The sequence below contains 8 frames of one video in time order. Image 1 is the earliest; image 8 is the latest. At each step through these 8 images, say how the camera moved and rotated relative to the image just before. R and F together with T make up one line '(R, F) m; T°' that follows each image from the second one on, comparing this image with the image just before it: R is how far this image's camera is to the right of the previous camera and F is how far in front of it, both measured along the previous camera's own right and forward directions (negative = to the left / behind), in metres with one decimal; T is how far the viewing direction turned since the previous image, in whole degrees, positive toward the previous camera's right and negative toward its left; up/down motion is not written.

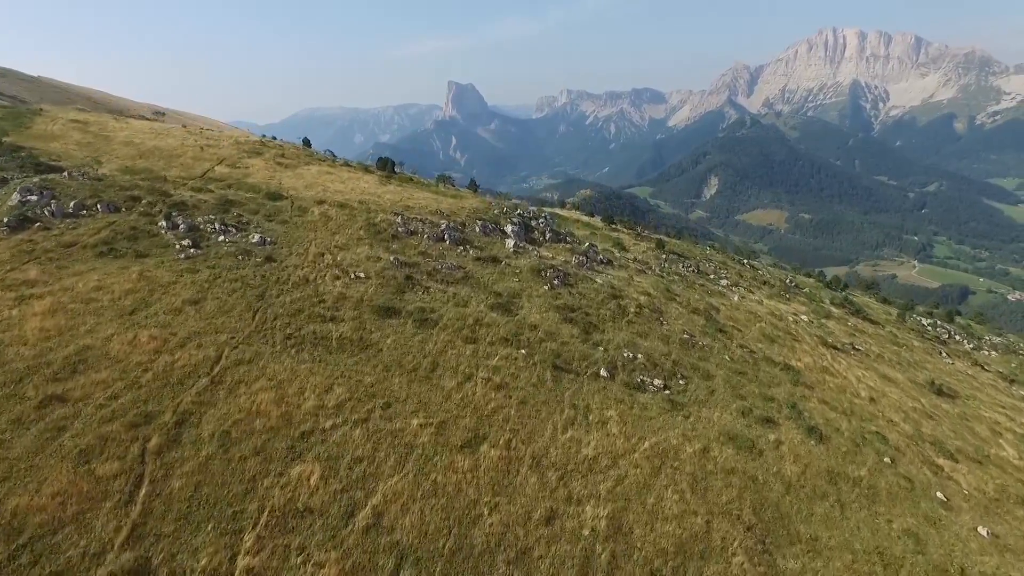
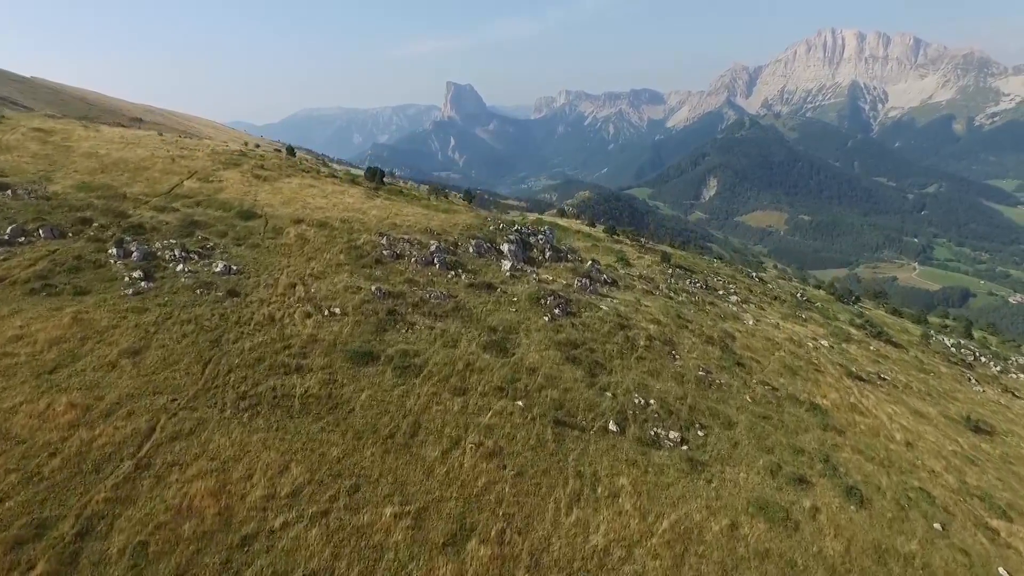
(+0.2, +4.9) m; 0°
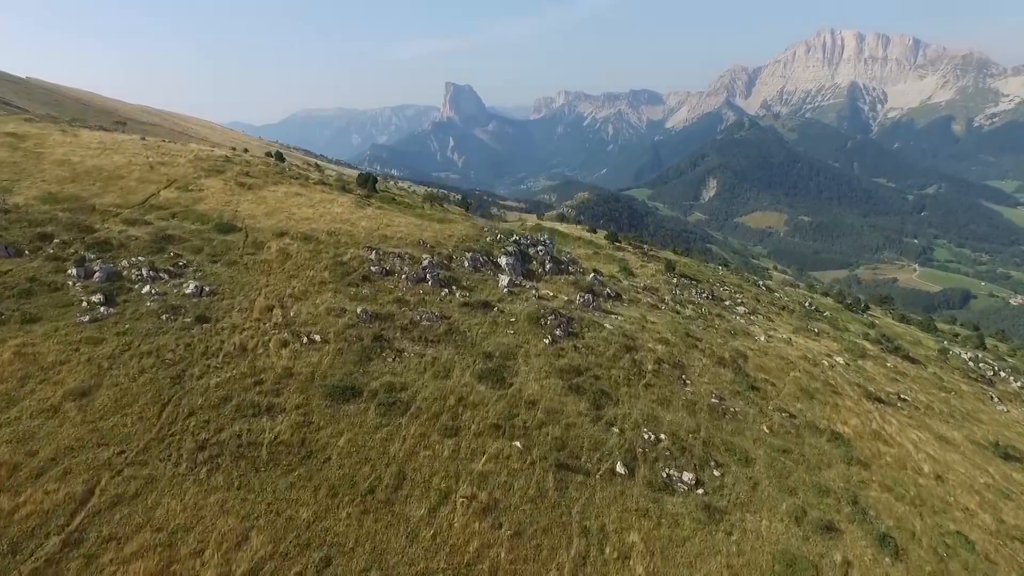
(+0.1, +3.3) m; 0°
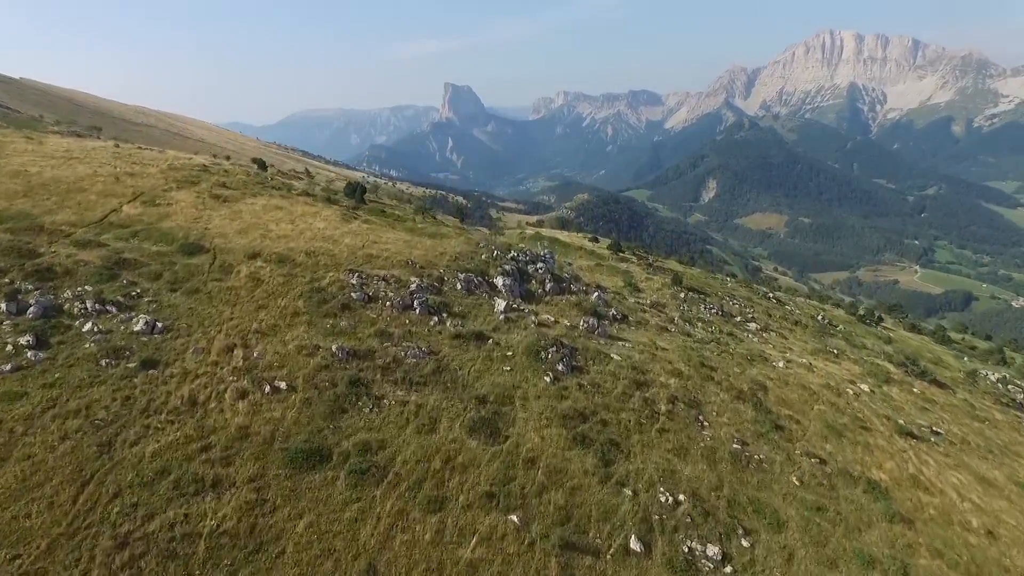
(+0.1, +4.5) m; 0°
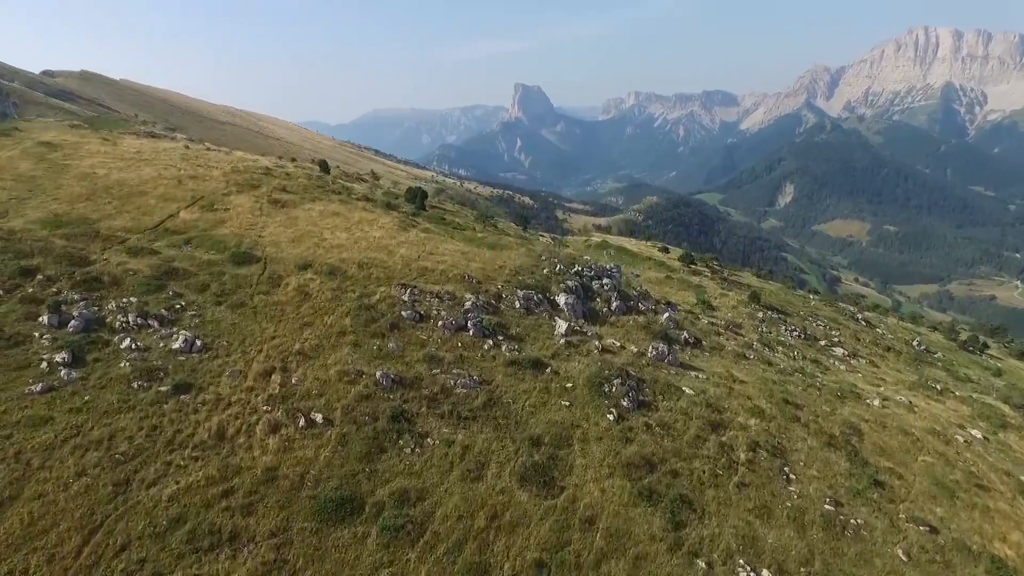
(0.0, +3.4) m; -6°
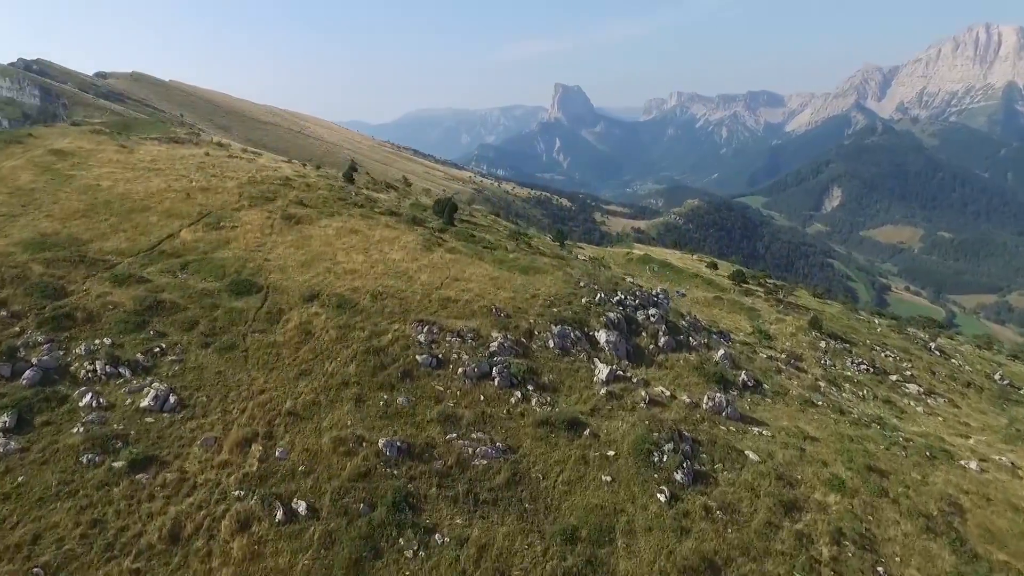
(+0.1, +5.5) m; -3°
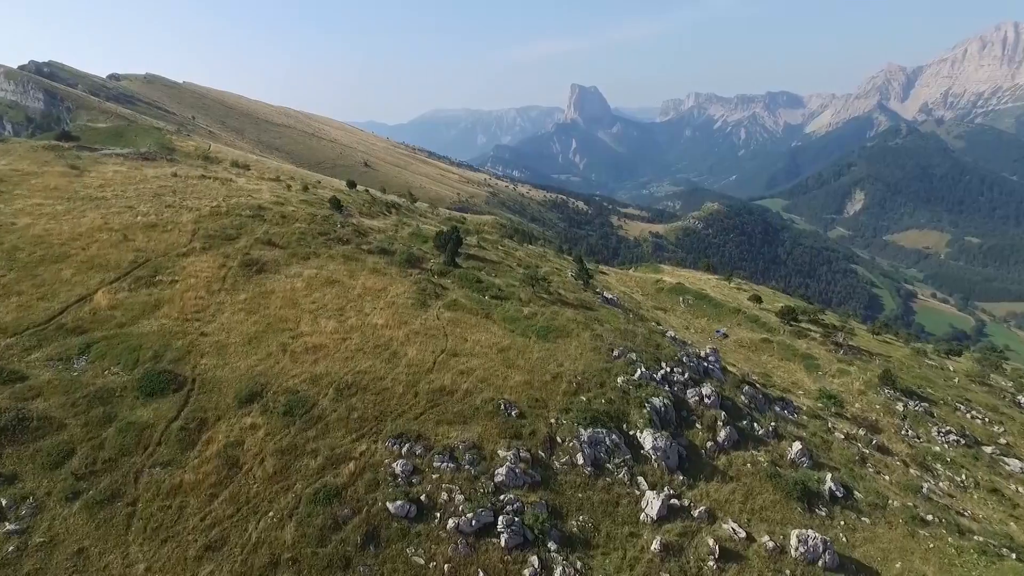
(0.0, +10.0) m; -1°
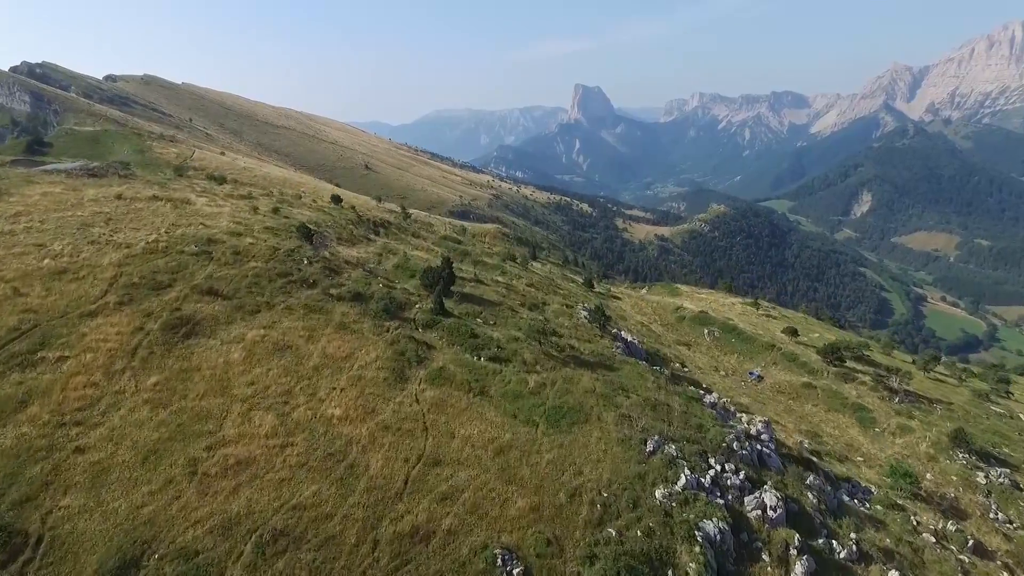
(+0.1, +8.8) m; 0°
